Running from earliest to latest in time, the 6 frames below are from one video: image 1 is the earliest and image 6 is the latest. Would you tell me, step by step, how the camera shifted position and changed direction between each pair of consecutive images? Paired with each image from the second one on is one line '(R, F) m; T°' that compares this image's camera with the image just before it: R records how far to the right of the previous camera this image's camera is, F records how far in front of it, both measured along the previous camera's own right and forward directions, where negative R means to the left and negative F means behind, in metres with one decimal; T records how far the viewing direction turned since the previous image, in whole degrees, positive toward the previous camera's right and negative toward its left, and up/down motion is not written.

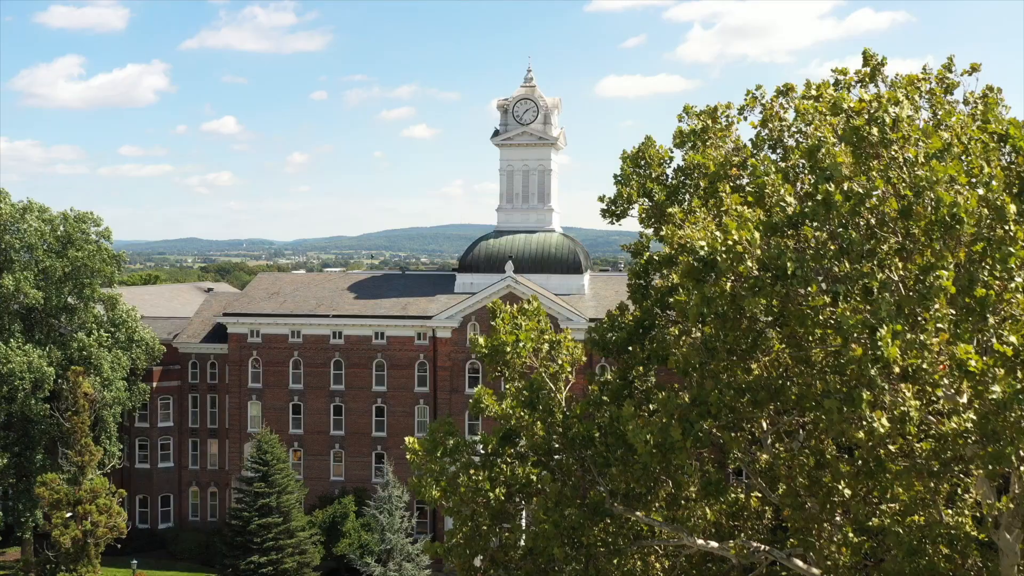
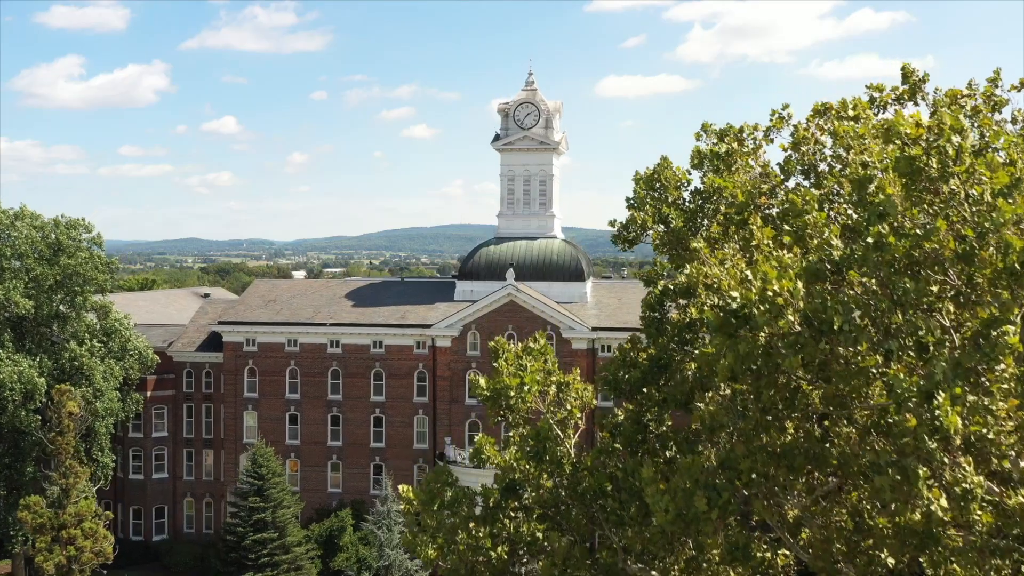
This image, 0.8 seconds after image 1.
(0.0, +0.9) m; 0°
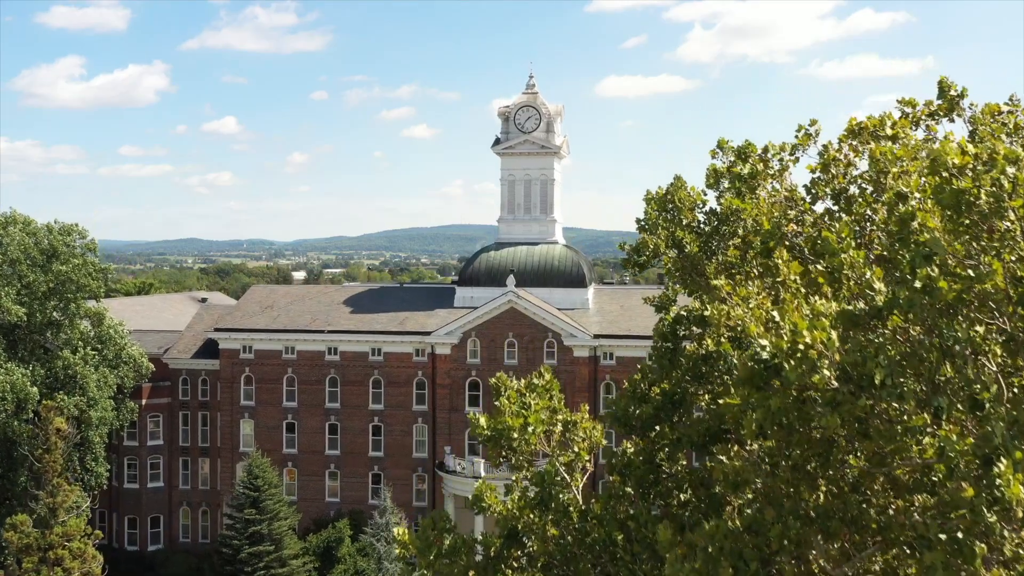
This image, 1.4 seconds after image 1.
(0.0, +0.7) m; 0°
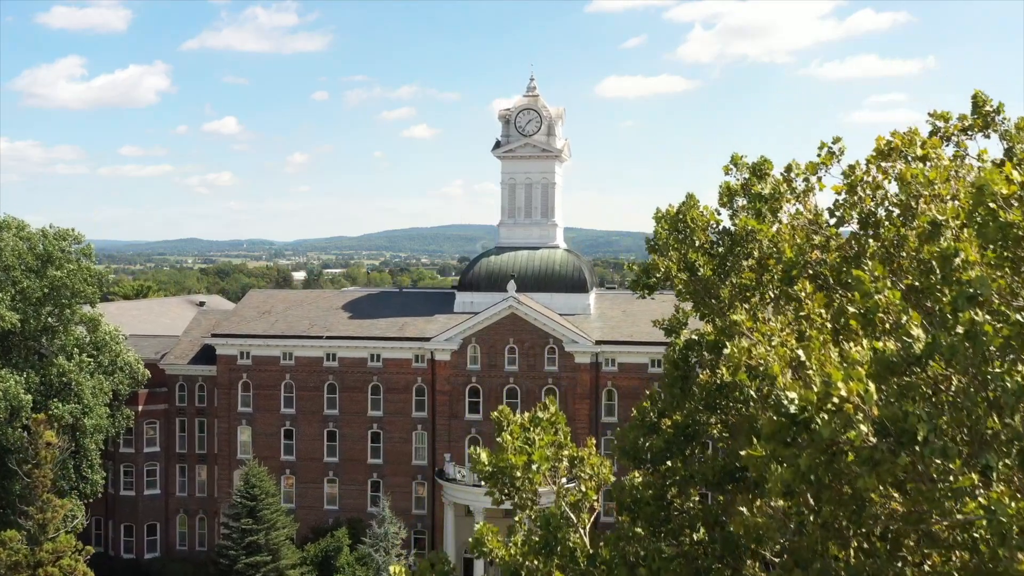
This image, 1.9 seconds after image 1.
(0.0, +0.6) m; 0°
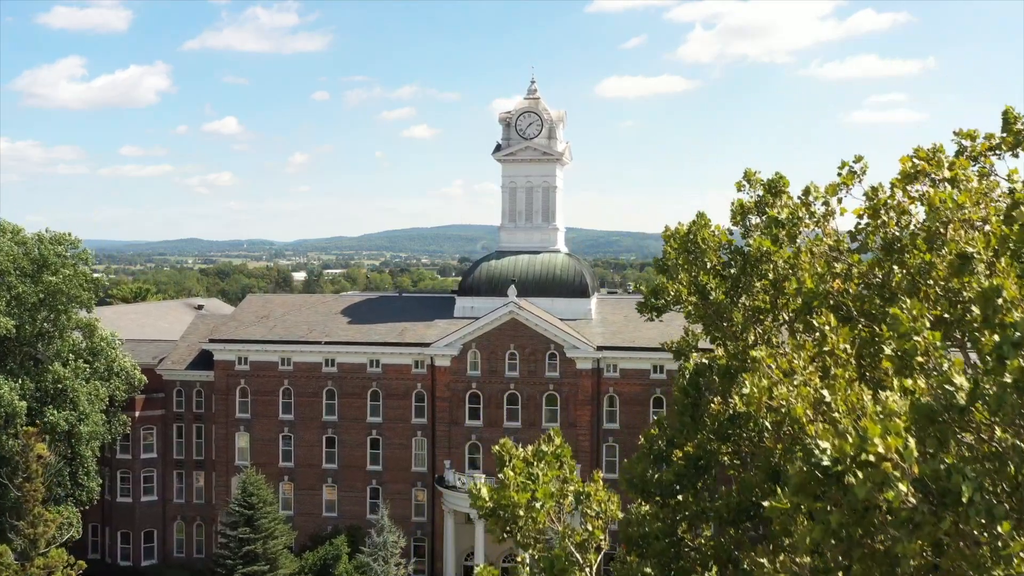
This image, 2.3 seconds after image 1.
(0.0, +0.5) m; 0°
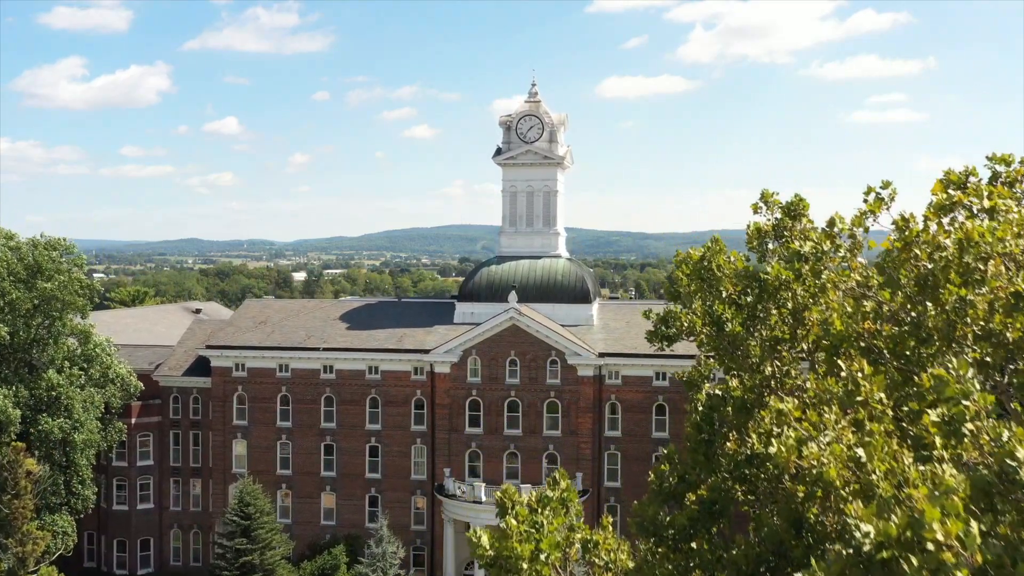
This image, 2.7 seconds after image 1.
(0.0, +0.6) m; 0°
